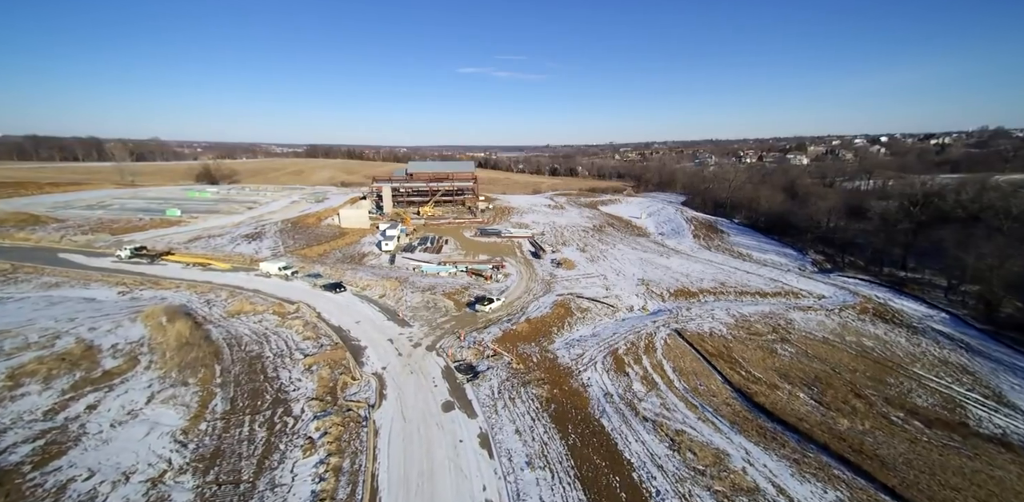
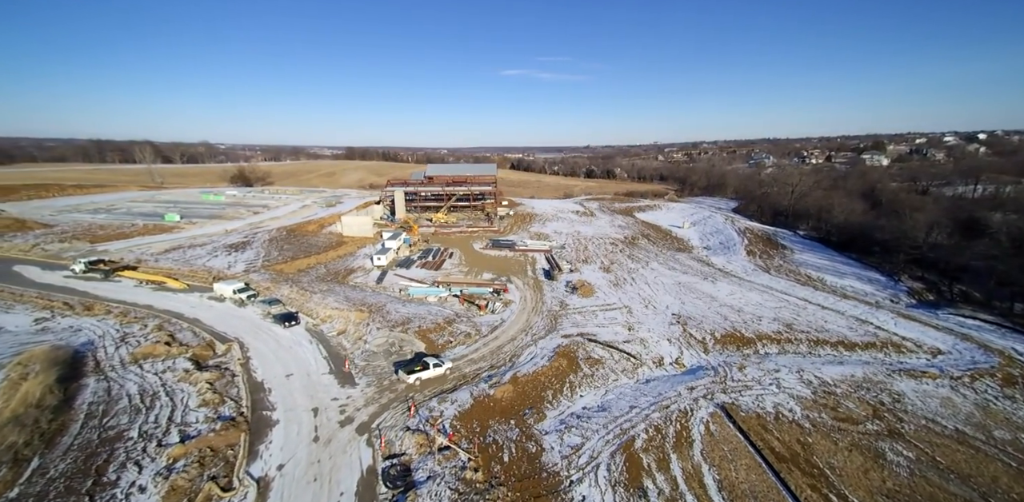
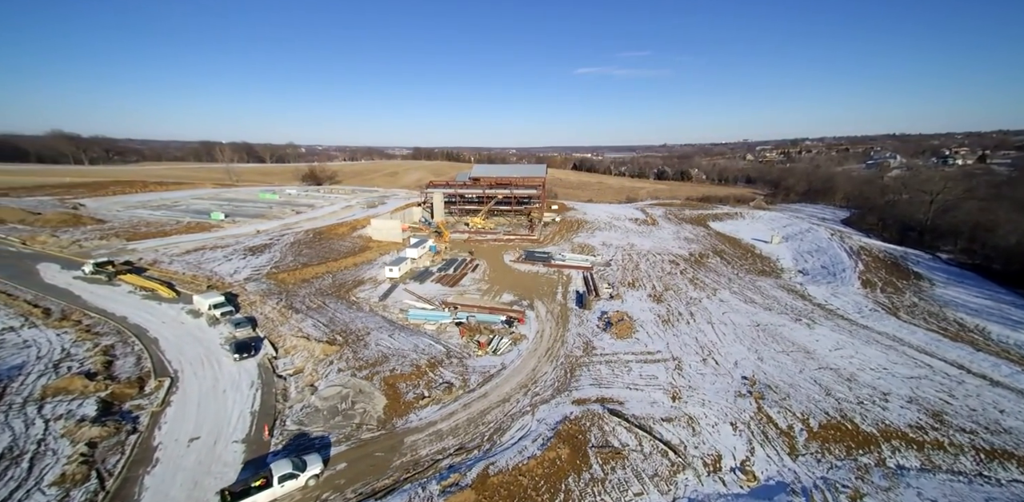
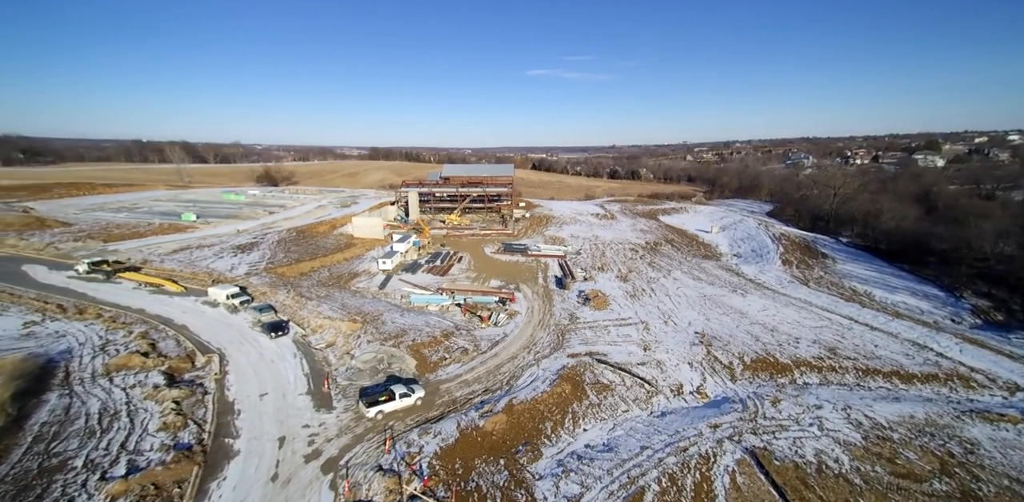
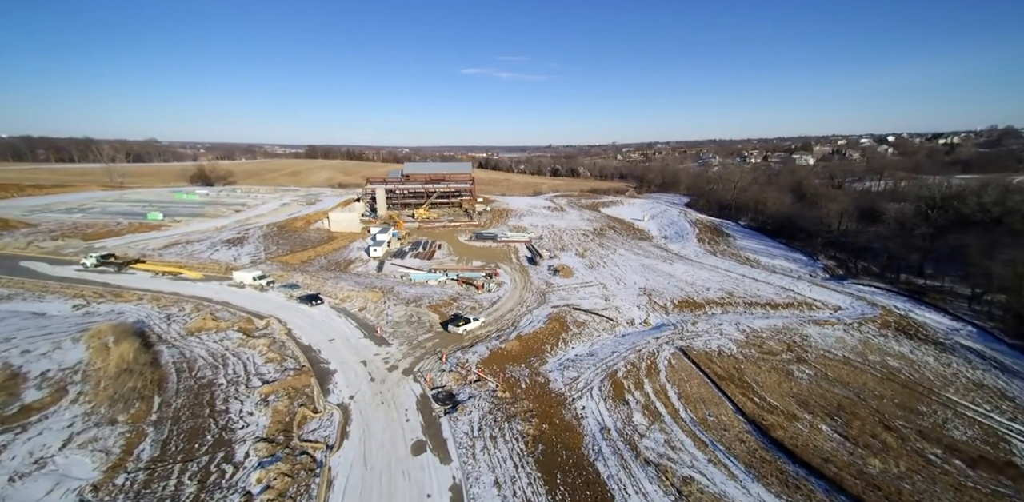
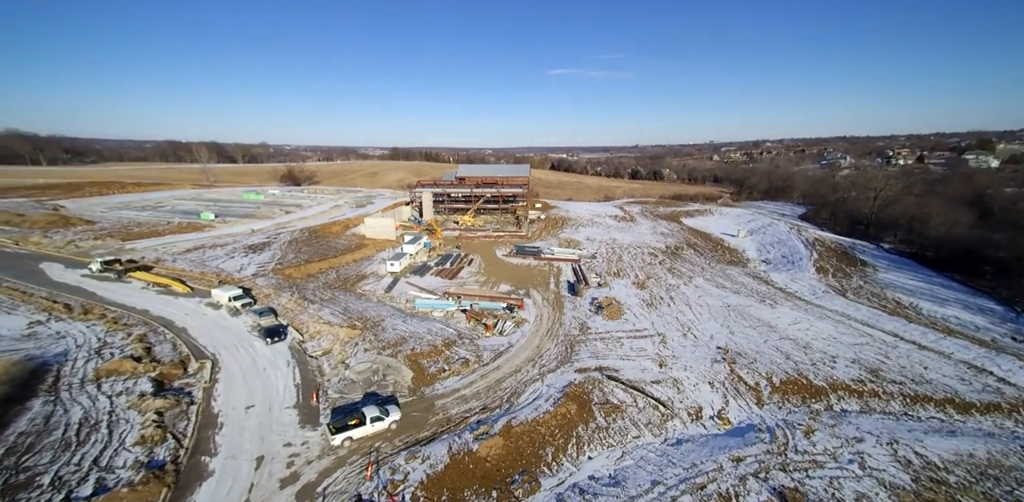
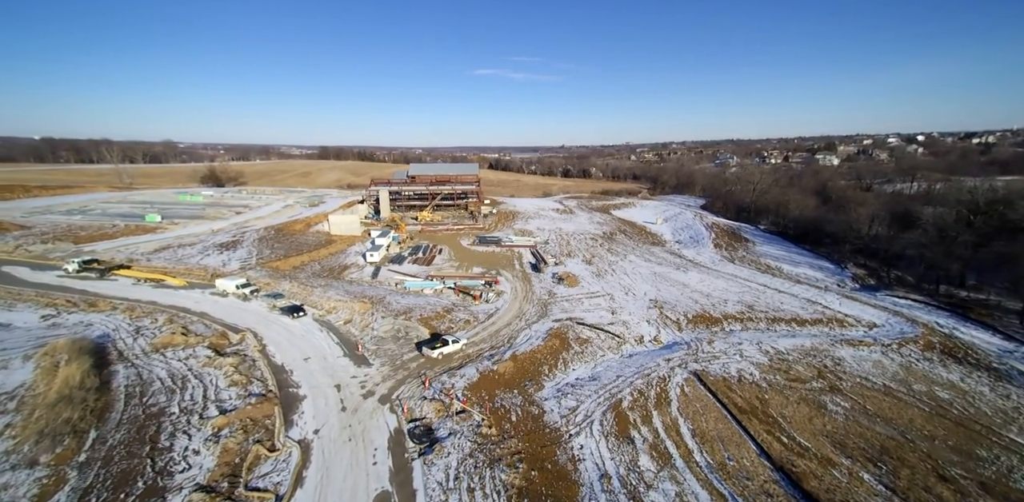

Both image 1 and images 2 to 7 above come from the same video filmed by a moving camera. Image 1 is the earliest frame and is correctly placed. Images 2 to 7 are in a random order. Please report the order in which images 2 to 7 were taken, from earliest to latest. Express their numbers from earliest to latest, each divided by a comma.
5, 7, 2, 4, 6, 3
